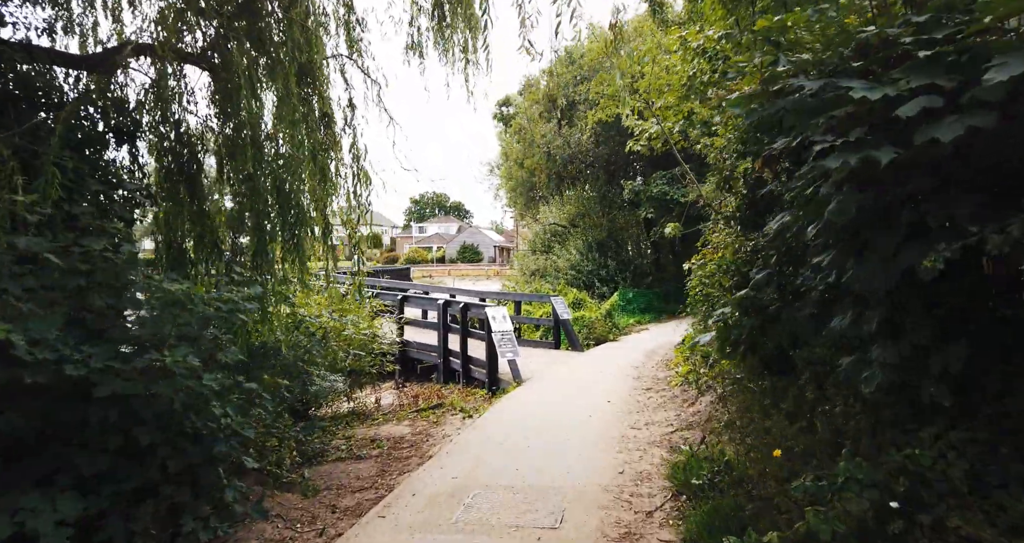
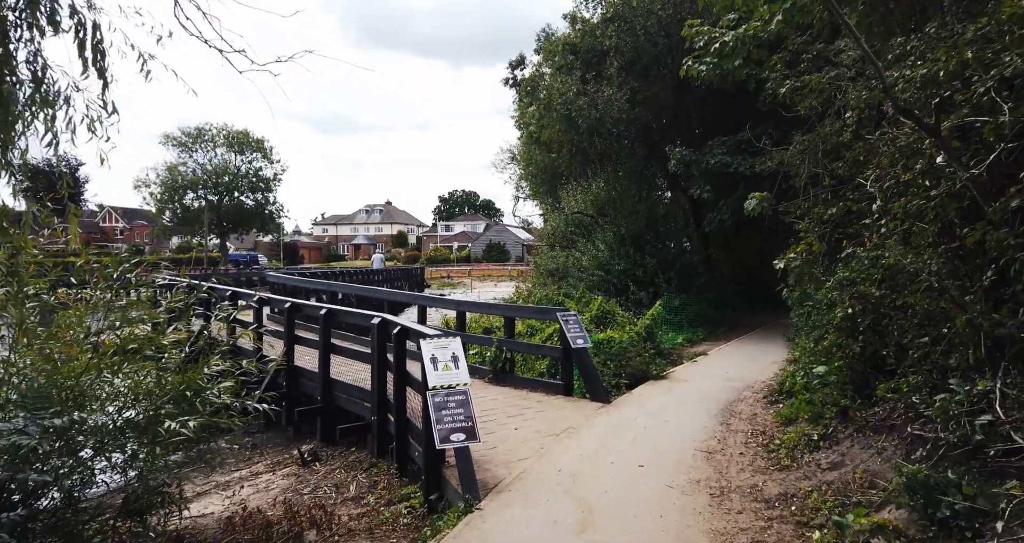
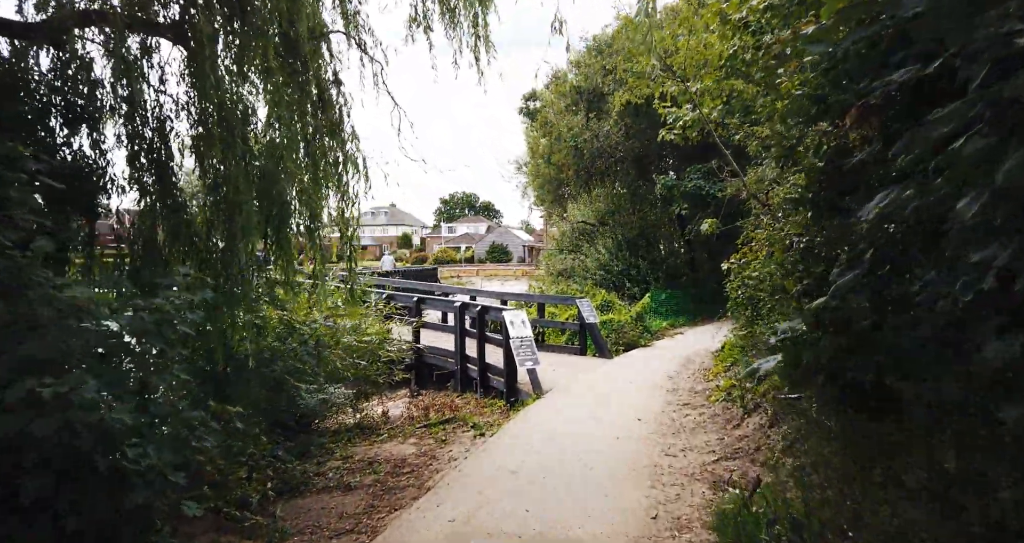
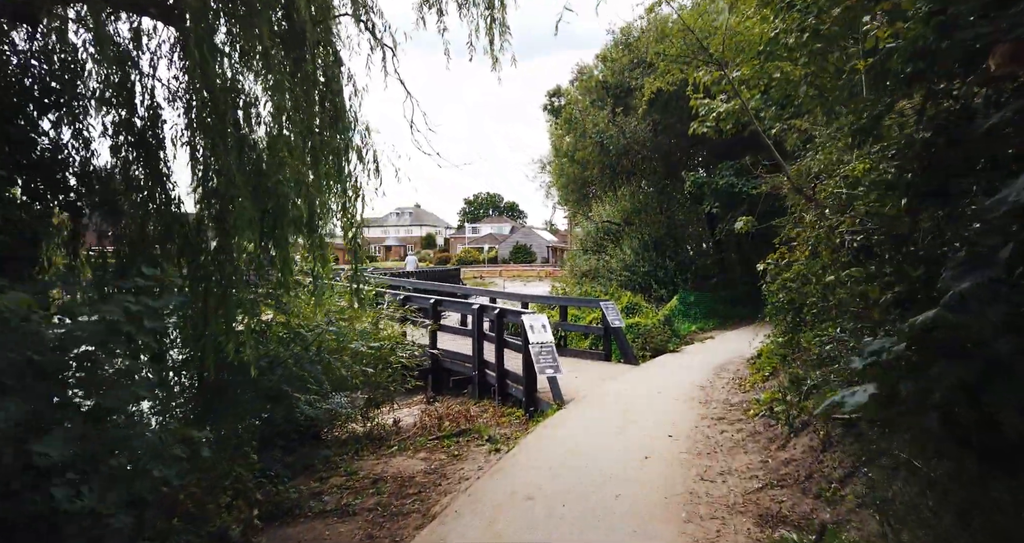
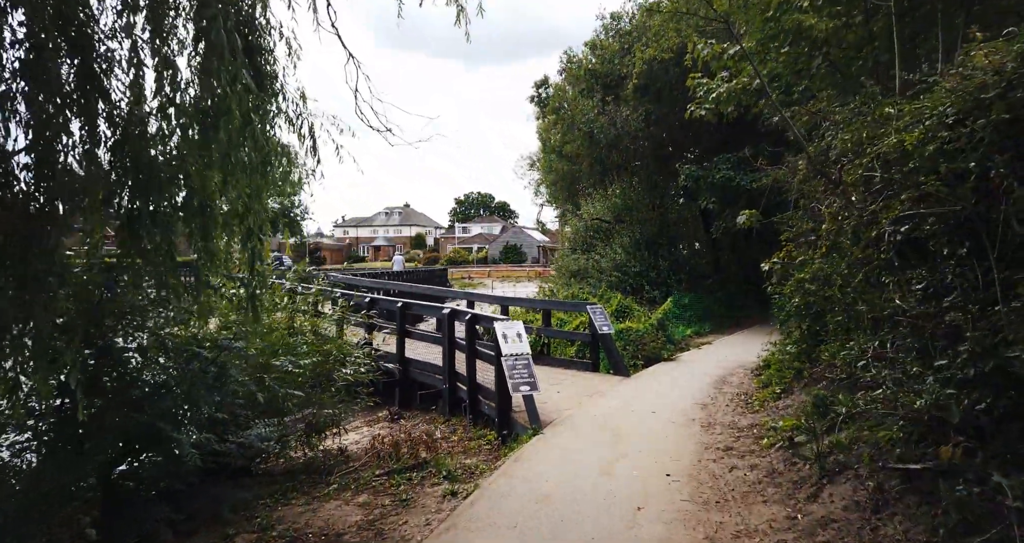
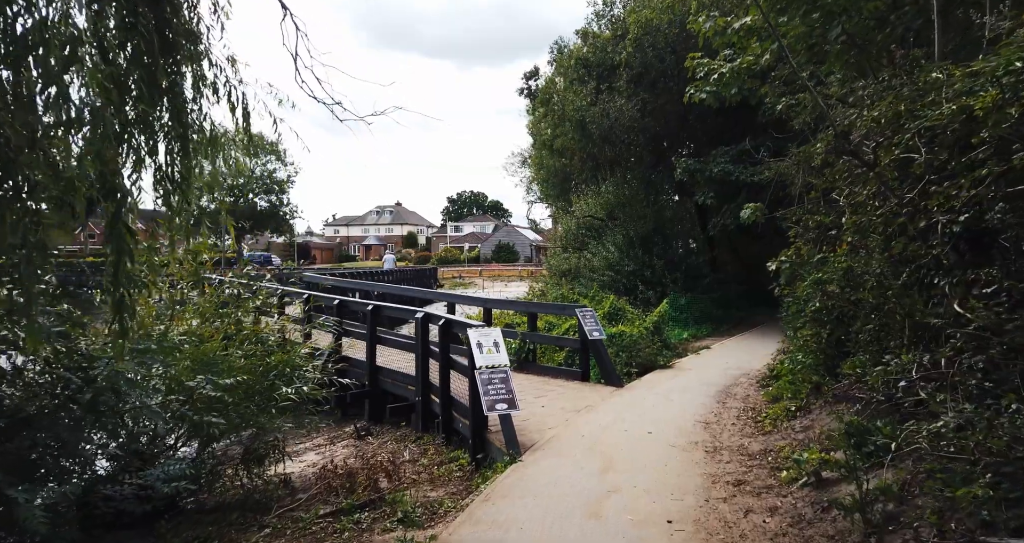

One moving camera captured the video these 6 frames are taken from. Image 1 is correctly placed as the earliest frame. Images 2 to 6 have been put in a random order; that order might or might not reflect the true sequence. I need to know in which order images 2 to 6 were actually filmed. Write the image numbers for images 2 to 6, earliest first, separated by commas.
3, 4, 5, 6, 2
